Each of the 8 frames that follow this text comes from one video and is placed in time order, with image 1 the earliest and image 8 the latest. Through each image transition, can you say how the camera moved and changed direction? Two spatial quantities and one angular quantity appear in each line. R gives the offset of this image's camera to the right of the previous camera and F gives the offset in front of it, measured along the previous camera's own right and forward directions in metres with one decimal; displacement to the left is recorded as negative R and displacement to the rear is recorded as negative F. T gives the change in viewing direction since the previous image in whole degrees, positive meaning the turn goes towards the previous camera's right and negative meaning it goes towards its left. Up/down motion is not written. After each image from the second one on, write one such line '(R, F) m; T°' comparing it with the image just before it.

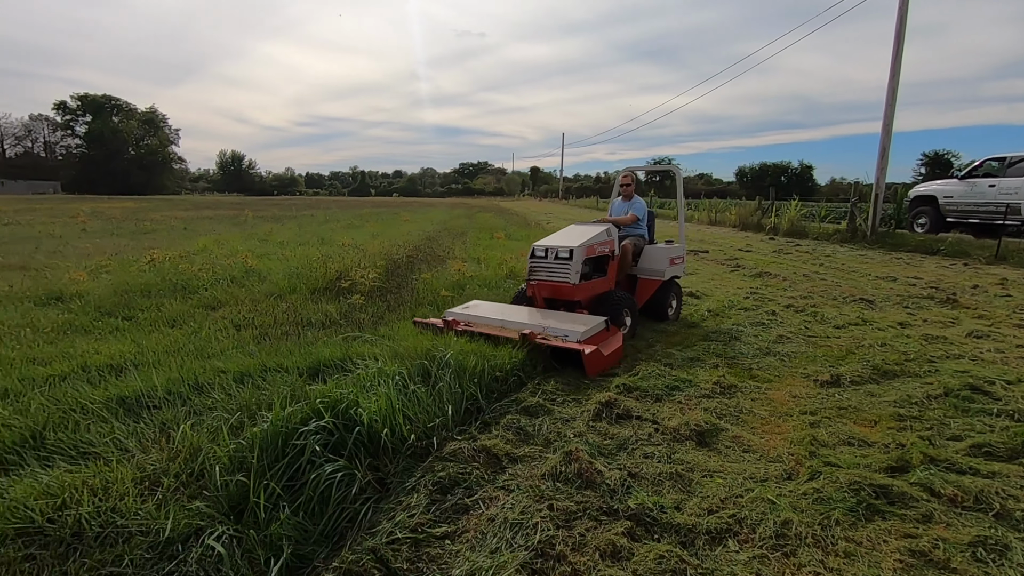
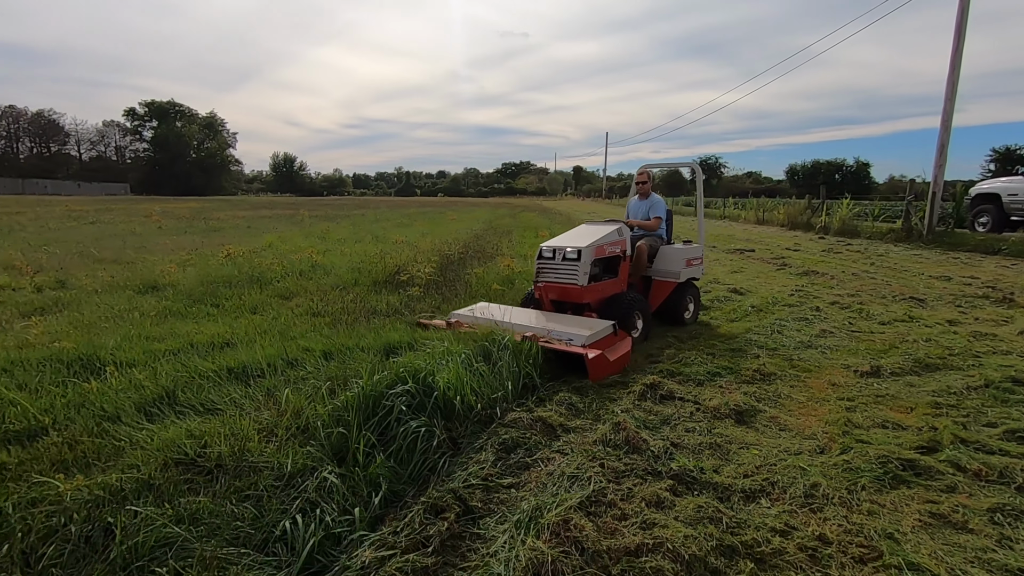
(-0.1, -0.4) m; -4°
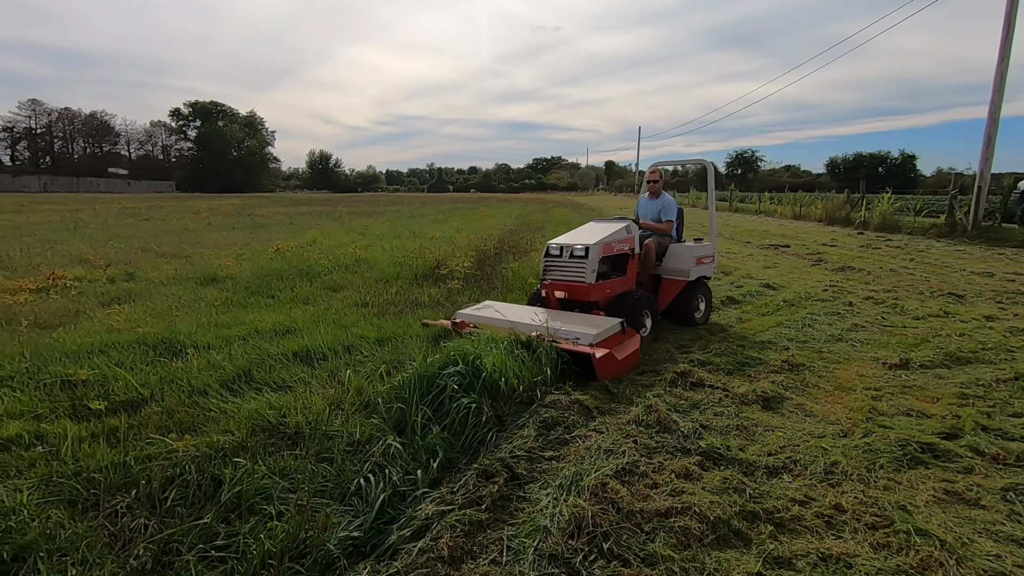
(-0.1, -0.3) m; -3°
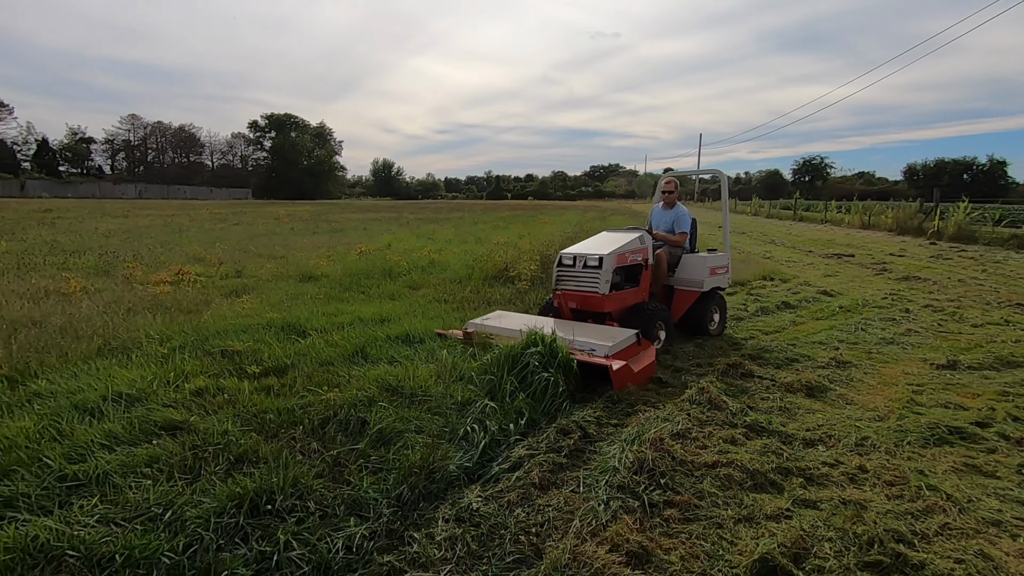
(-0.1, -0.6) m; -6°
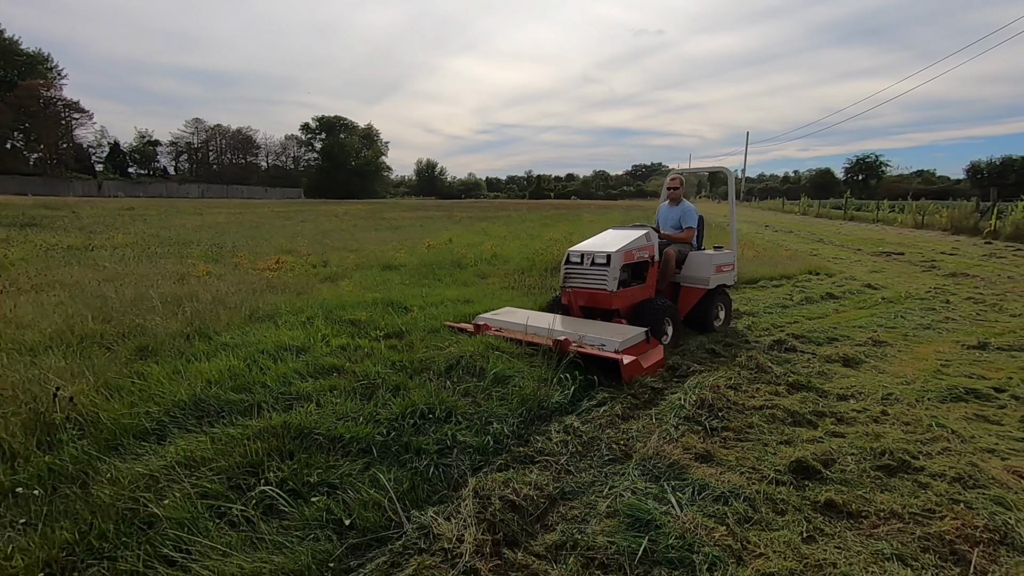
(-0.3, -0.8) m; -4°
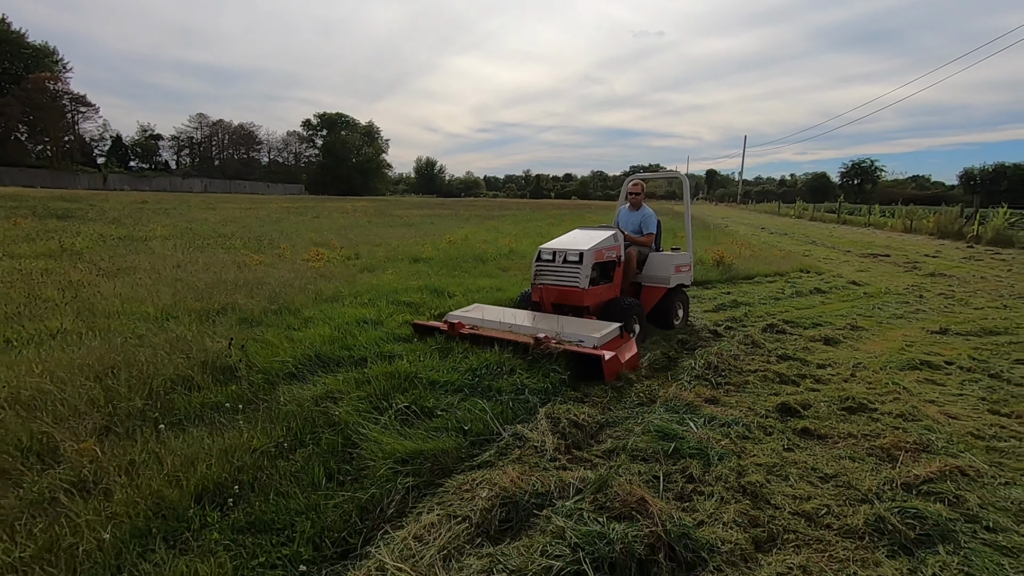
(-0.4, -0.9) m; 0°
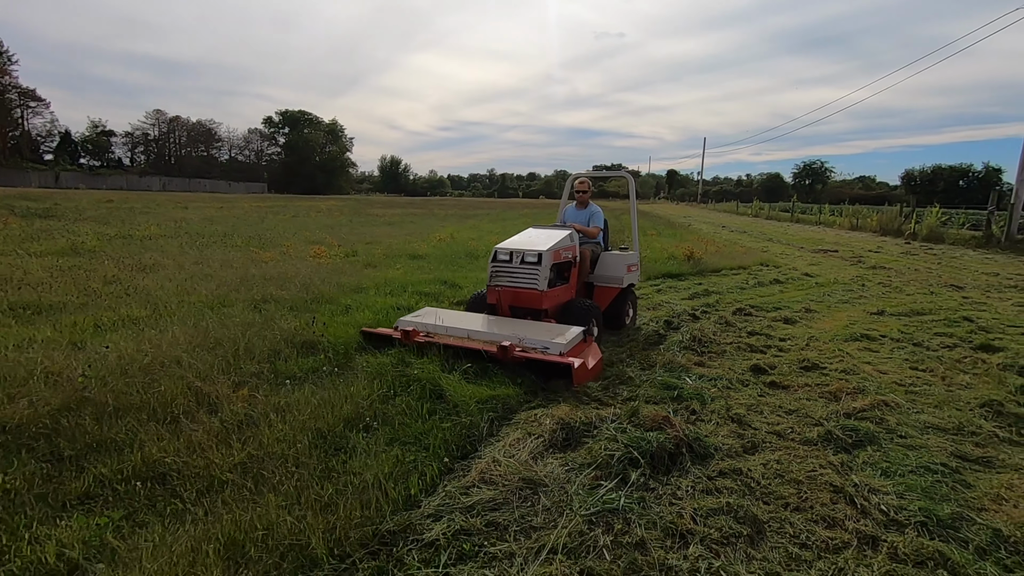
(-0.5, -0.8) m; +4°
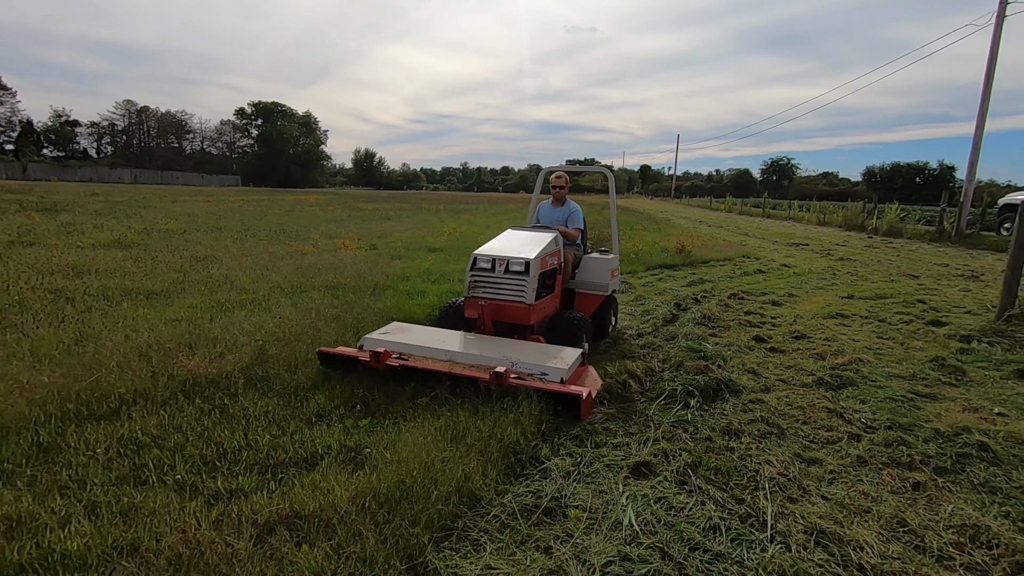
(-0.8, -1.0) m; +3°
